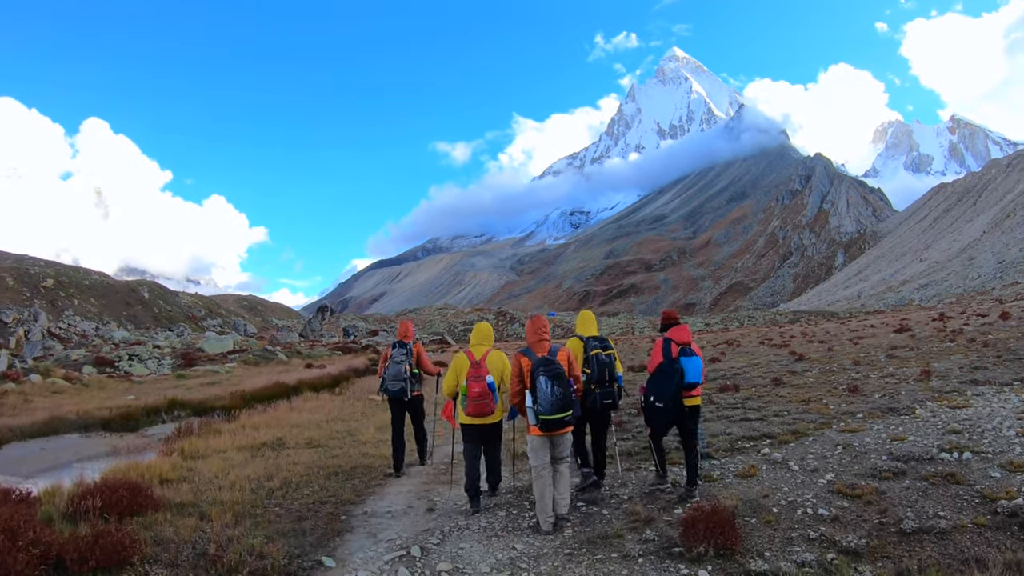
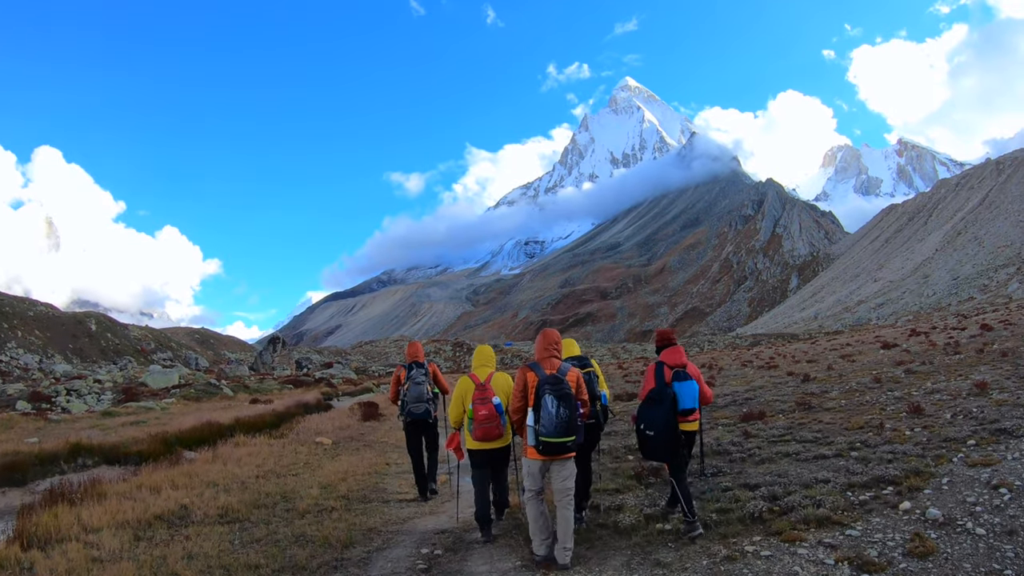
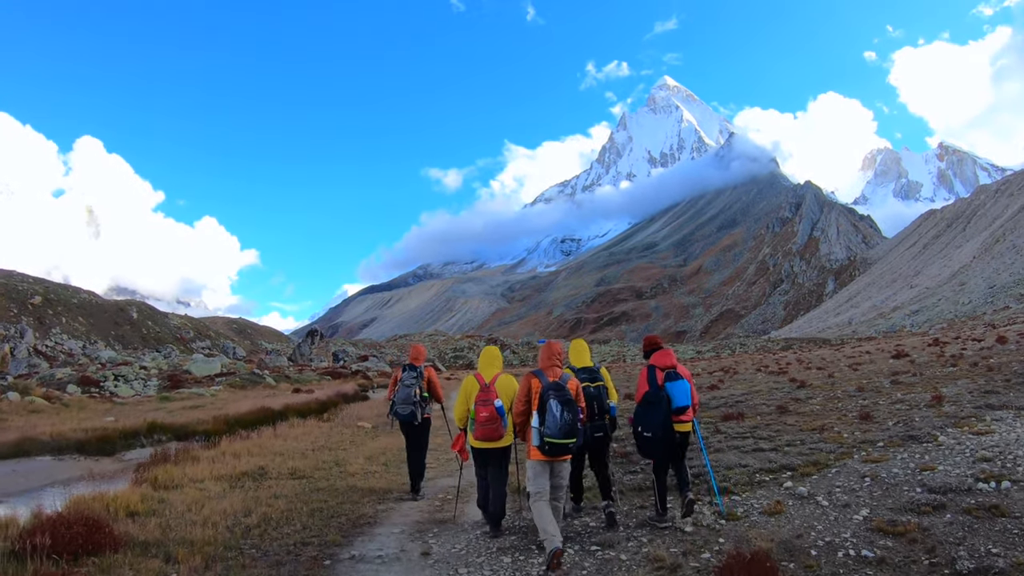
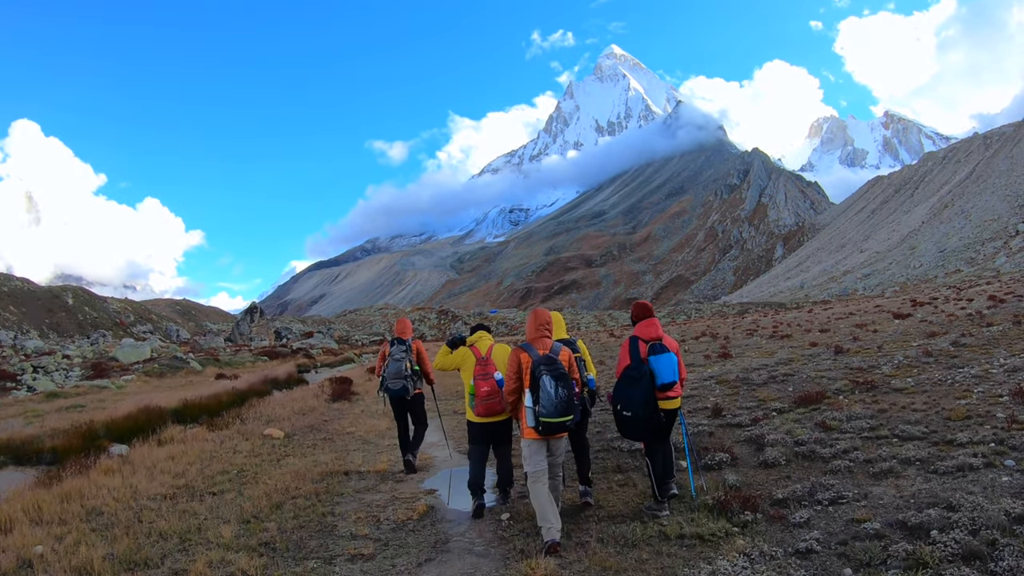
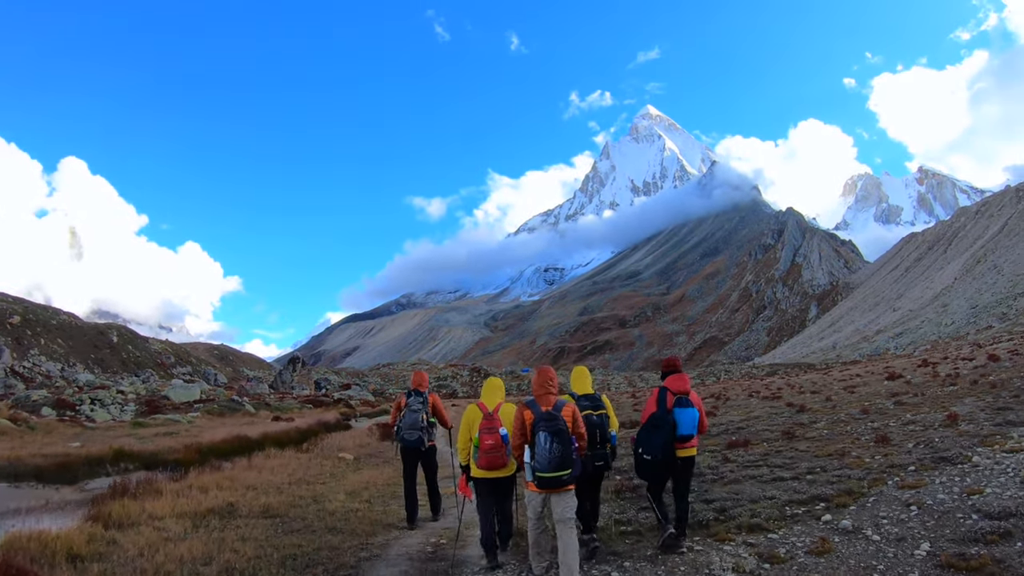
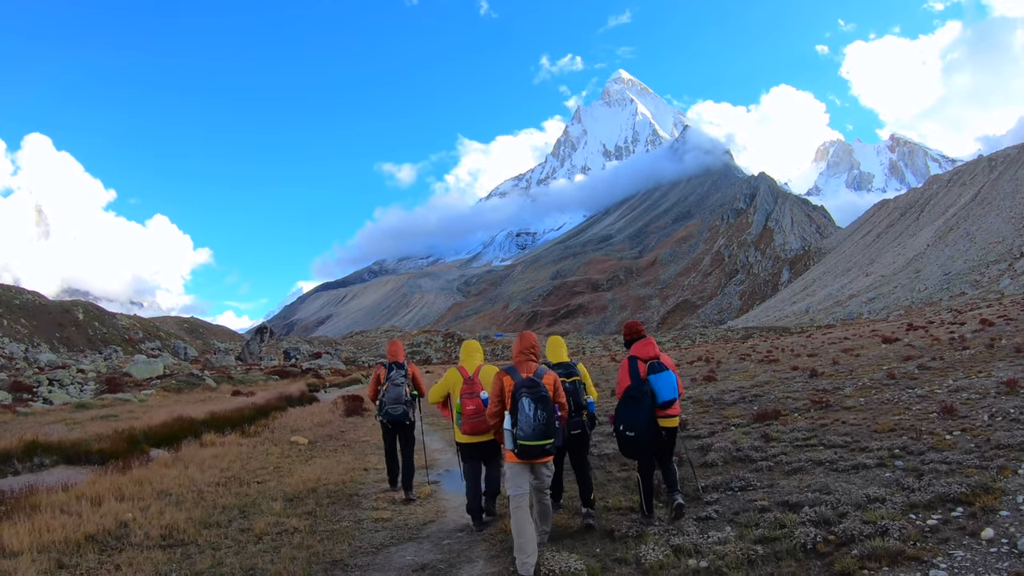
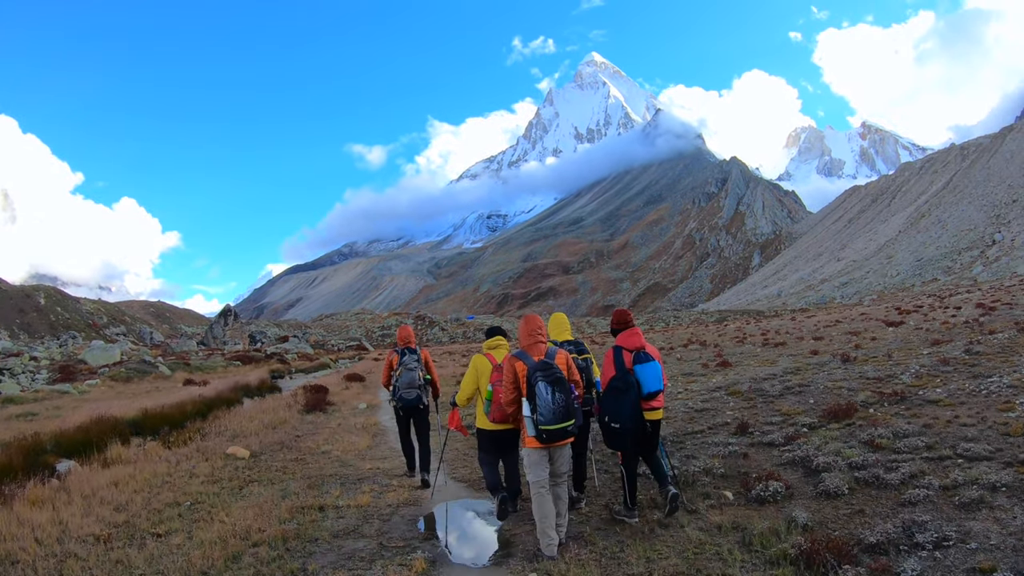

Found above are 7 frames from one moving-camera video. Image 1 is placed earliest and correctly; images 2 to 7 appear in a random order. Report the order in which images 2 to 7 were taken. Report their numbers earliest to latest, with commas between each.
3, 5, 2, 6, 4, 7
